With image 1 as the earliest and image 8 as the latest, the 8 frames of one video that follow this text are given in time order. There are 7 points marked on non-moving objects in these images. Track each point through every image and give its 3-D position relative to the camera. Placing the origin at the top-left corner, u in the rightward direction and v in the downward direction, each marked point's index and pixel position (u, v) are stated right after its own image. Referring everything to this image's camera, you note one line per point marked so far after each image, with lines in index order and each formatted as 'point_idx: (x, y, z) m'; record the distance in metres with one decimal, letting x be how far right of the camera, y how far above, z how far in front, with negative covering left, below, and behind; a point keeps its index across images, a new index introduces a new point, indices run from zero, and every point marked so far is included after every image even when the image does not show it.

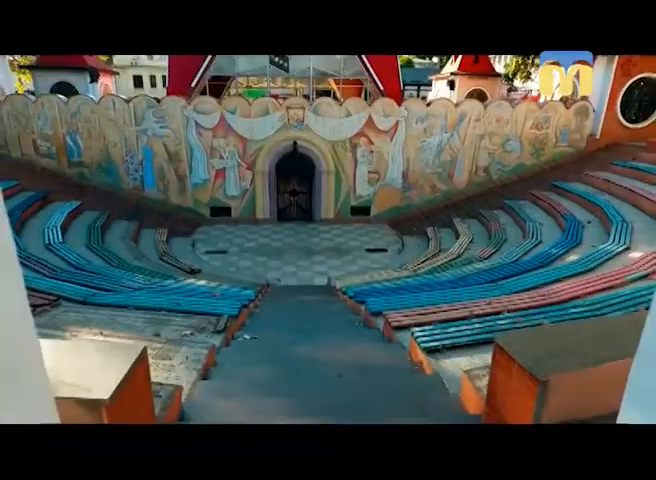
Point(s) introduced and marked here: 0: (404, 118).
0: (+1.3, +2.1, +6.8) m
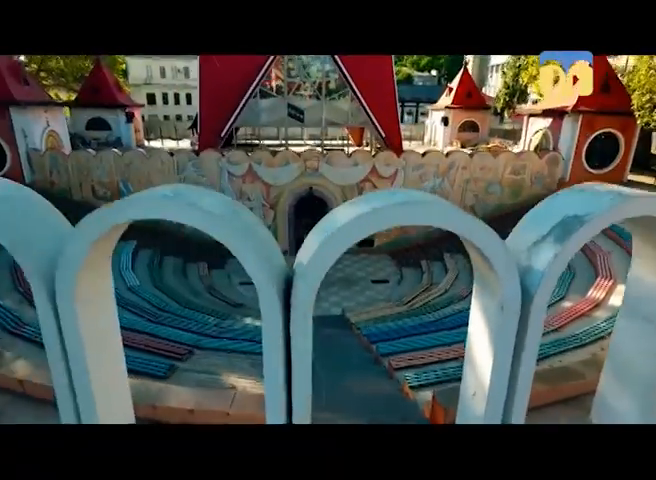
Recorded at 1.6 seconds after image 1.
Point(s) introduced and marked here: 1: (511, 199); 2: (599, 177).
0: (+1.5, +1.5, +8.1) m
1: (+3.9, +0.9, +8.4) m
2: (+5.7, +1.4, +8.4) m
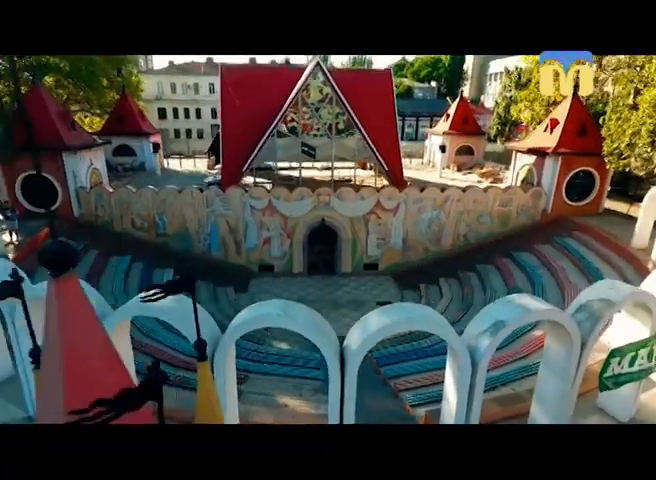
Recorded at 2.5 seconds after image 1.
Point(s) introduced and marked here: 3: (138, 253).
0: (+1.7, +0.9, +9.2) m
1: (+4.1, +0.3, +9.5) m
2: (+5.9, +0.8, +9.5) m
3: (-4.1, -0.3, +8.8) m
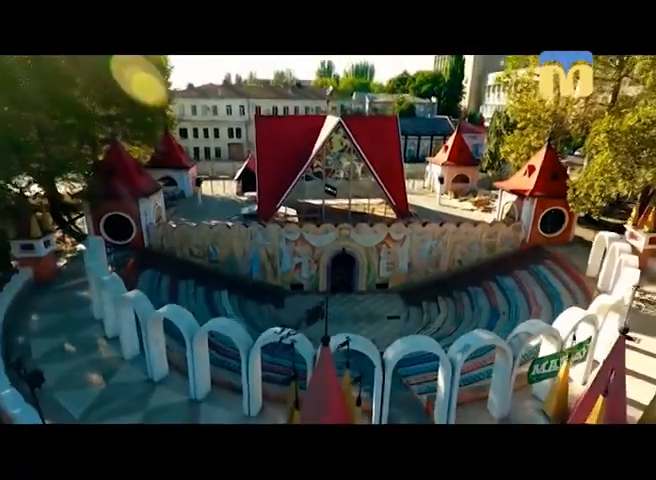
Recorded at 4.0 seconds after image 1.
0: (+2.3, +0.2, +11.4) m
1: (+4.7, -0.4, +11.6) m
2: (+6.5, +0.1, +11.7) m
3: (-3.5, -1.0, +11.0) m
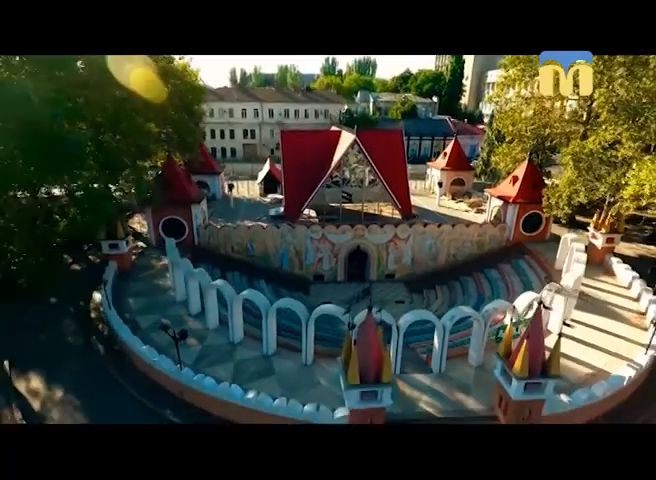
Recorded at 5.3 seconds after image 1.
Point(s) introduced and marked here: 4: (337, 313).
0: (+2.9, +0.3, +13.7) m
1: (+5.3, -0.3, +14.0) m
2: (+7.1, +0.1, +14.0) m
3: (-2.9, -0.9, +13.4) m
4: (+0.2, -1.3, +7.4) m
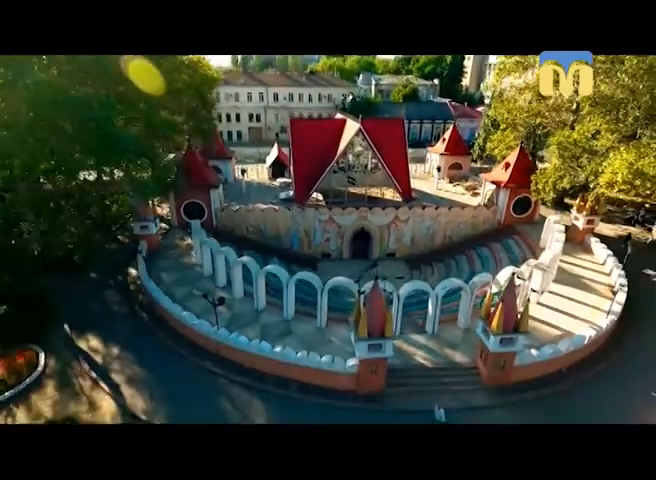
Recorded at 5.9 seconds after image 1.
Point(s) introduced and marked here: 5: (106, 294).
0: (+3.1, +0.9, +15.0) m
1: (+5.5, +0.4, +15.3) m
2: (+7.4, +0.8, +15.3) m
3: (-2.7, -0.3, +14.7) m
4: (+0.4, -0.9, +8.7) m
5: (-5.7, -1.4, +10.3) m
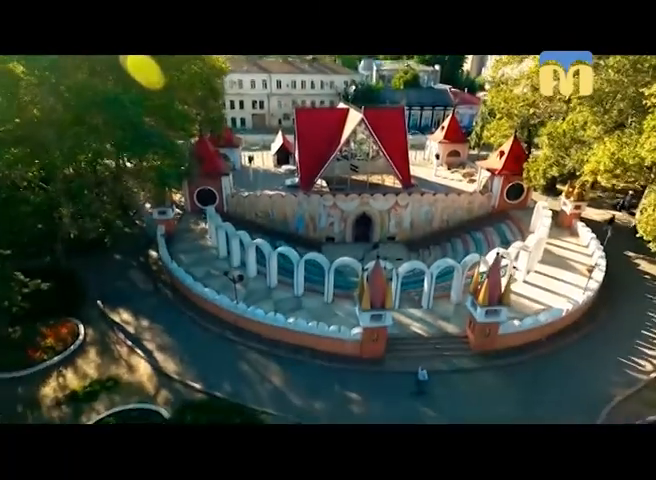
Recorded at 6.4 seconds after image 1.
0: (+3.3, +1.6, +15.9) m
1: (+5.7, +1.0, +16.2) m
2: (+7.5, +1.5, +16.2) m
3: (-2.5, +0.3, +15.6) m
4: (+0.5, -0.6, +9.7) m
5: (-5.6, -0.9, +11.4) m
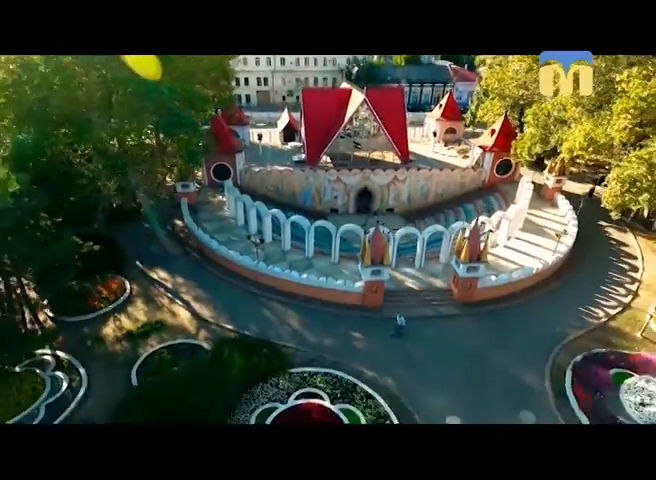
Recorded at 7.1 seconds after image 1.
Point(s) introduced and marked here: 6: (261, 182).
0: (+3.5, +2.8, +17.3) m
1: (+5.9, +2.3, +17.7) m
2: (+7.7, +2.7, +17.6) m
3: (-2.3, +1.6, +17.2) m
4: (+0.7, +0.3, +11.3) m
5: (-5.4, 0.0, +13.0) m
6: (-2.9, +2.5, +17.2) m
